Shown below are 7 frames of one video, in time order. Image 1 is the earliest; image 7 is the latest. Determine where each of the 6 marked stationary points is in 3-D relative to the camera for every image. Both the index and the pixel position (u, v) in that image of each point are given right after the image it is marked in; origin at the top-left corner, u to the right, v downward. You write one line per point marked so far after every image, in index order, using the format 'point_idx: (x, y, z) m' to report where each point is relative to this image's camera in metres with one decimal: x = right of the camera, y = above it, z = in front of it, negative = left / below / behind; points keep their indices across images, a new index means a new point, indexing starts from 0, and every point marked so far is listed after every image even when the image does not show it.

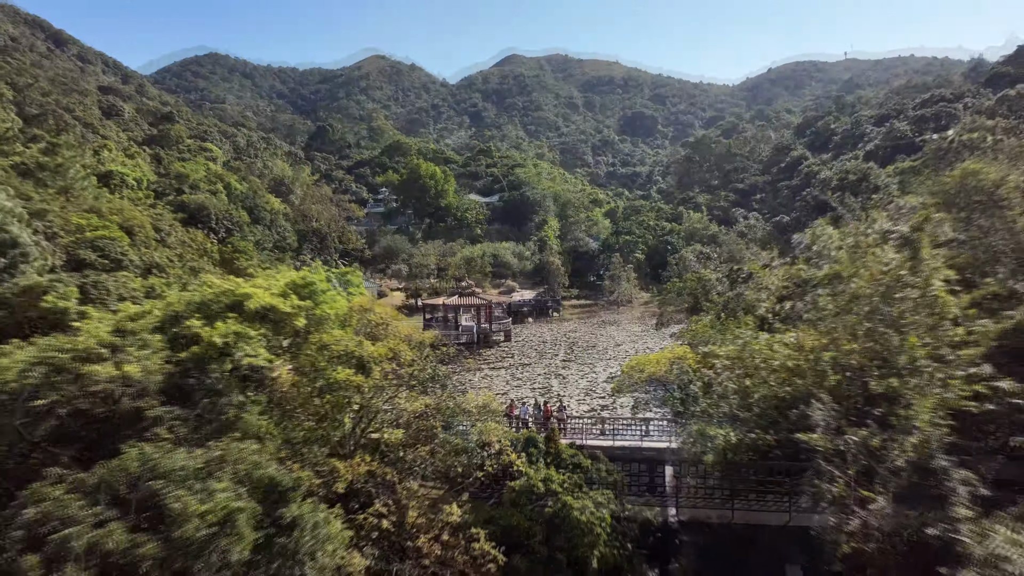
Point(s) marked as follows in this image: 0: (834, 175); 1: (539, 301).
0: (+8.7, +3.0, +17.9) m
1: (+0.7, -0.4, +18.1) m
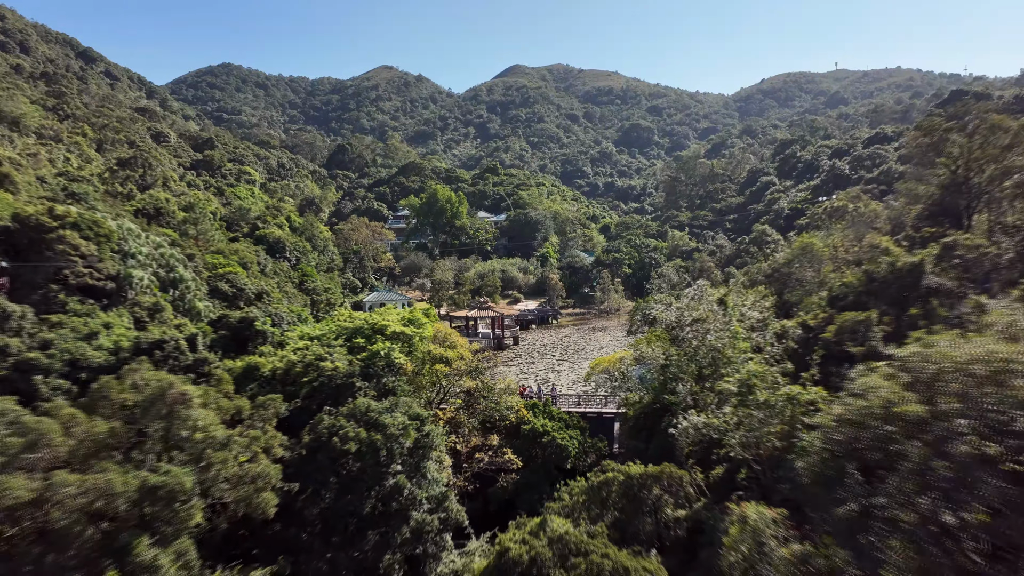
0: (+8.9, +2.6, +21.5) m
1: (+0.9, -0.8, +21.7) m
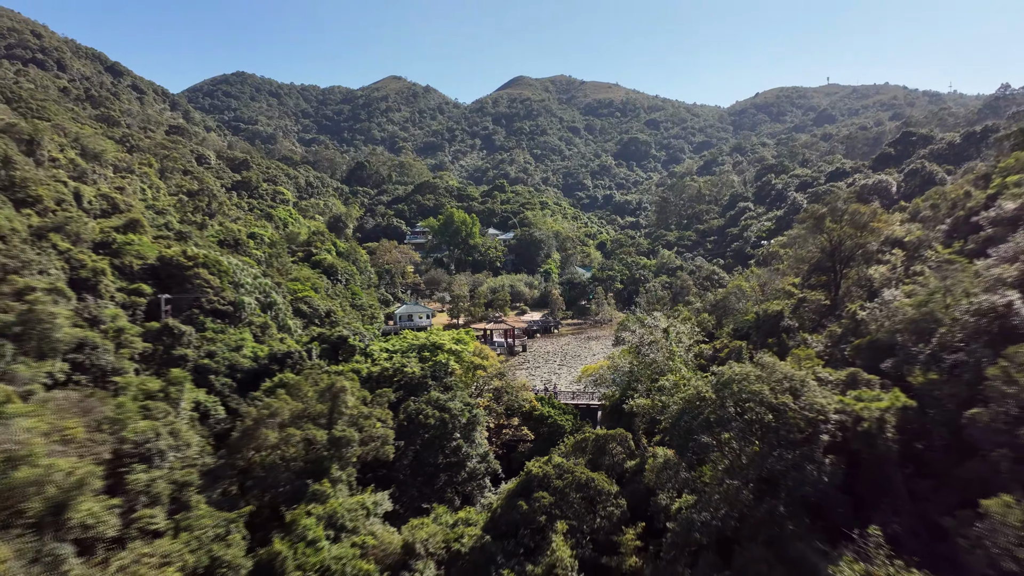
0: (+9.2, +2.0, +25.3) m
1: (+1.2, -1.3, +25.4) m
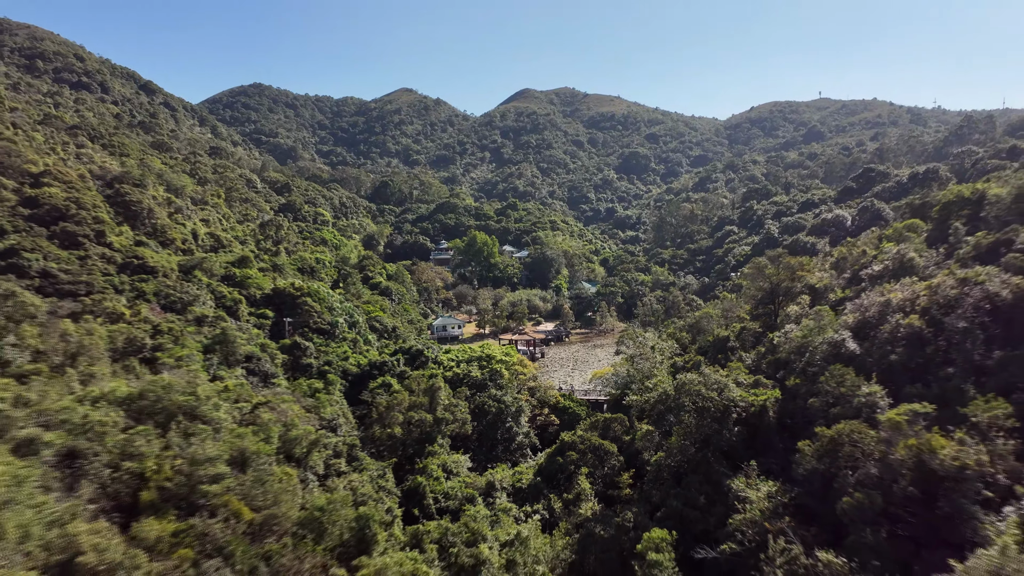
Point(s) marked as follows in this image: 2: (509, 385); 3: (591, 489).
0: (+10.0, +1.4, +29.9) m
1: (+2.0, -2.0, +30.1) m
2: (-0.1, -2.4, +16.3) m
3: (+1.4, -3.5, +11.6) m
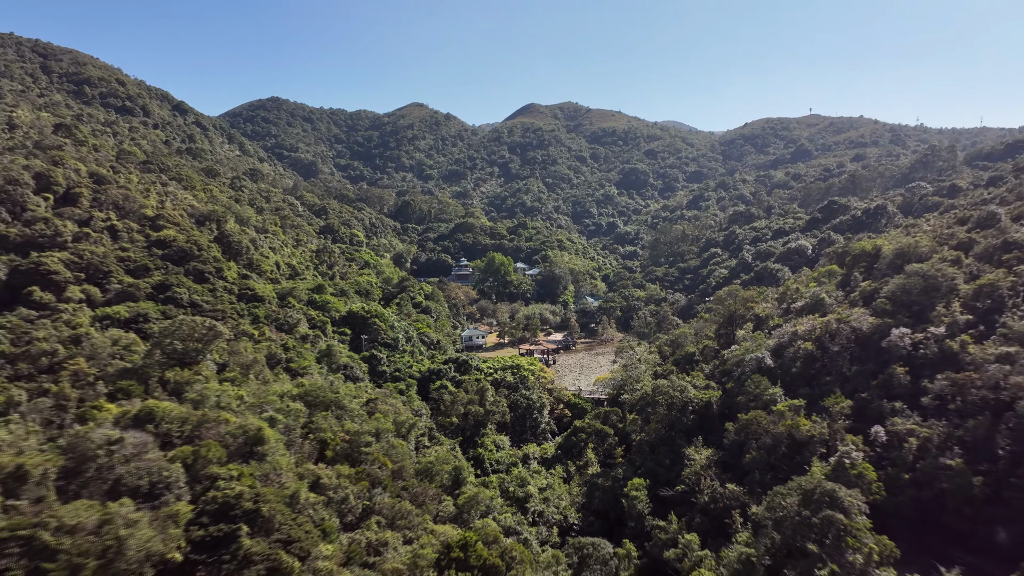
0: (+10.8, +0.5, +35.4) m
1: (+2.8, -2.8, +35.6) m
2: (+0.7, -3.2, +21.8) m
3: (+2.1, -4.3, +17.1) m
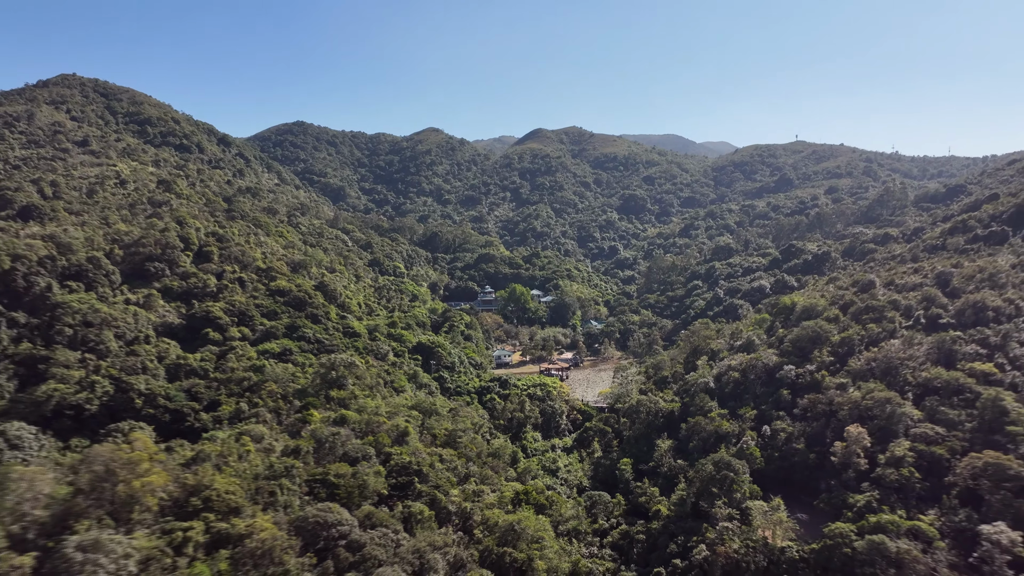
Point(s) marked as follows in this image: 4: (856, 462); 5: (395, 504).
0: (+12.1, -1.4, +44.1) m
1: (+4.1, -4.7, +44.4) m
2: (+2.0, -5.1, +30.6) m
3: (+3.4, -6.2, +25.9) m
4: (+9.4, -4.8, +18.2) m
5: (-3.1, -5.8, +18.1) m
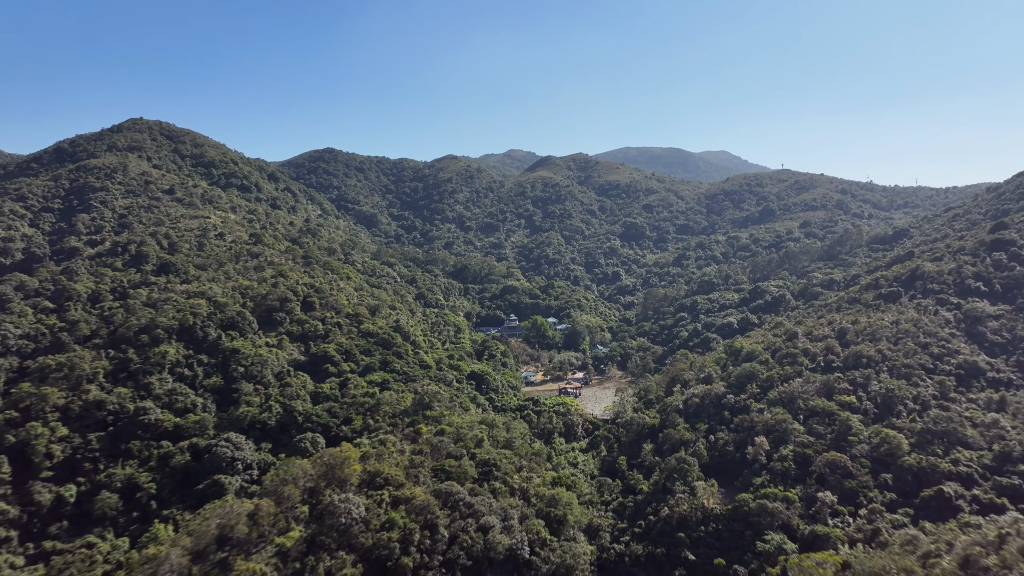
0: (+14.1, -4.3, +56.0) m
1: (+6.1, -7.6, +56.3) m
2: (+3.9, -8.0, +42.5) m
3: (+5.3, -9.1, +37.8) m
4: (+11.2, -7.7, +30.1) m
5: (-1.3, -8.8, +30.0) m
